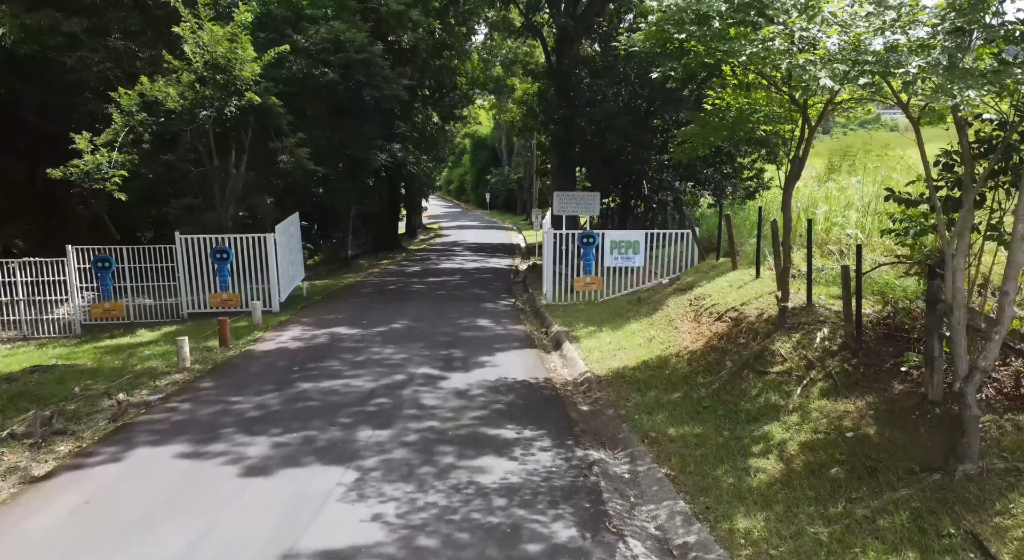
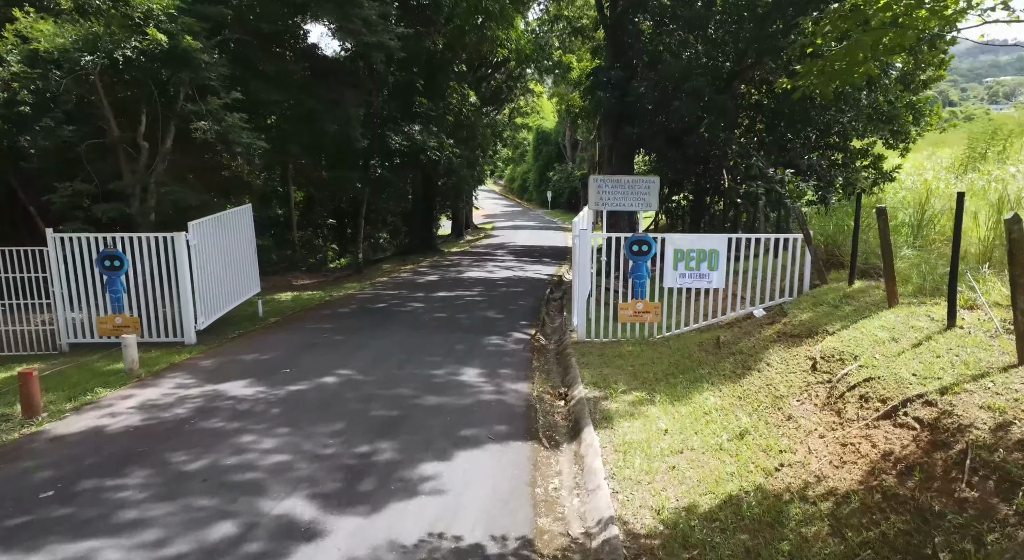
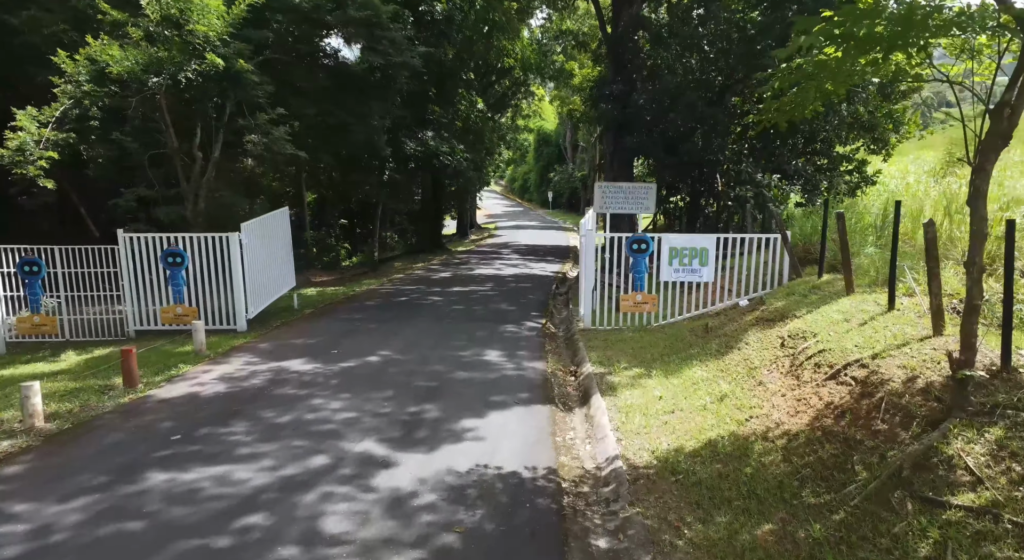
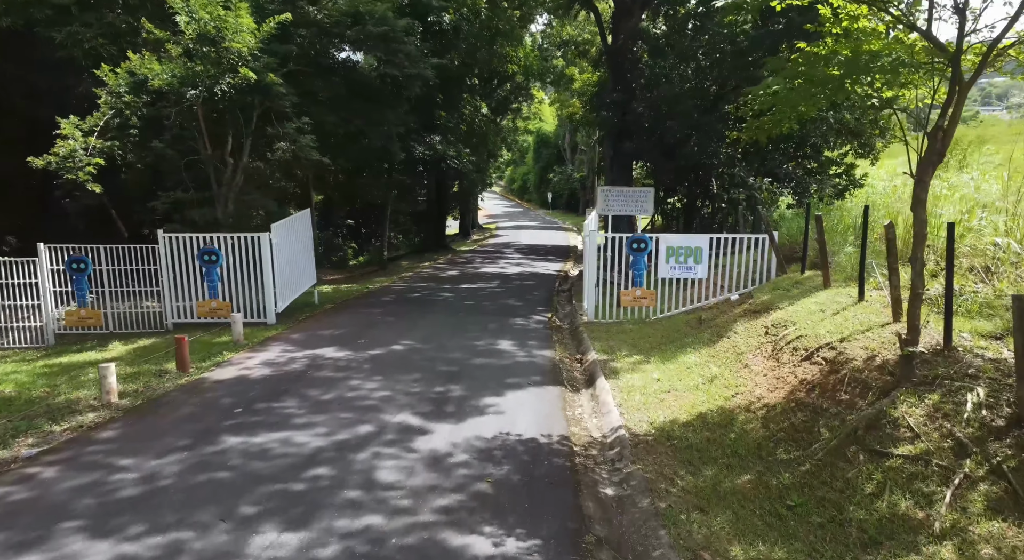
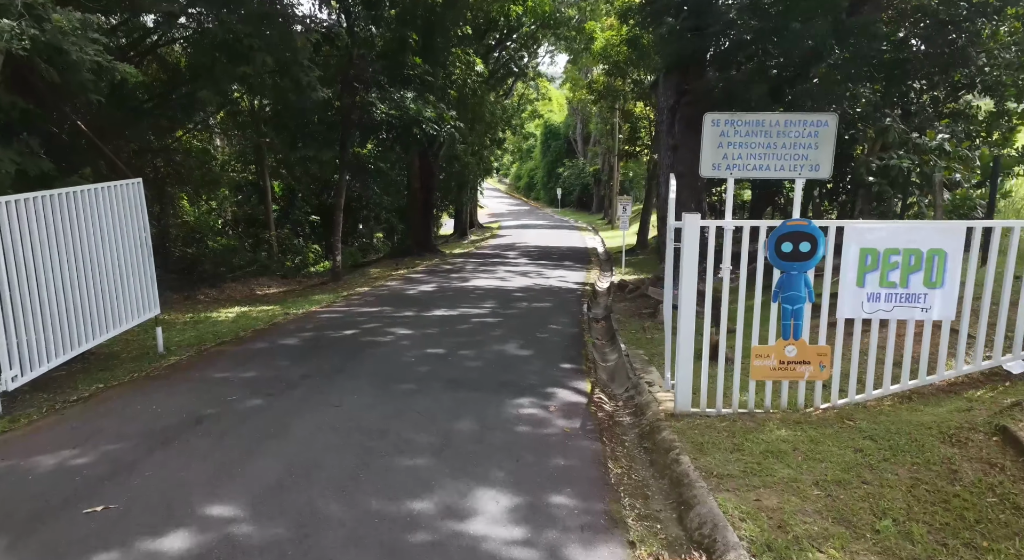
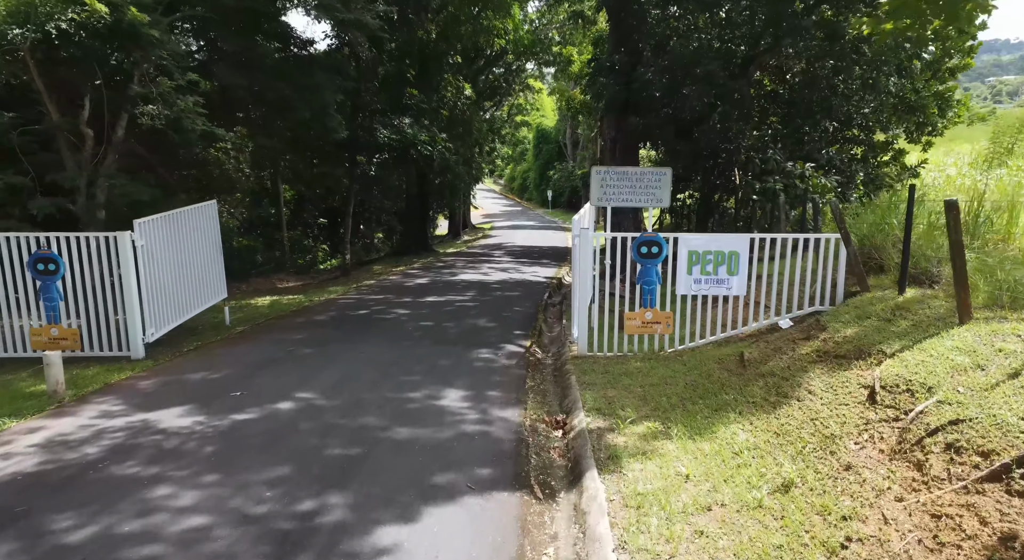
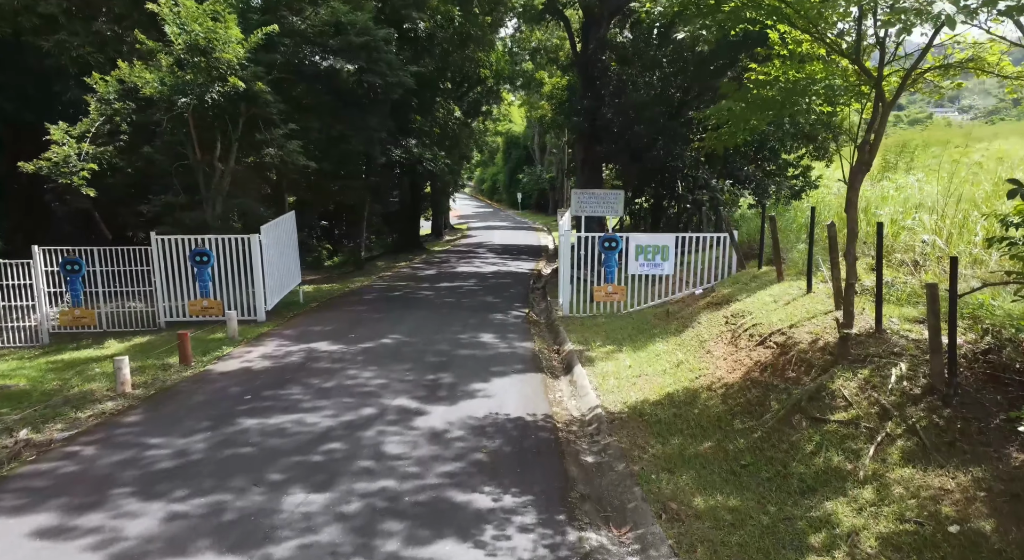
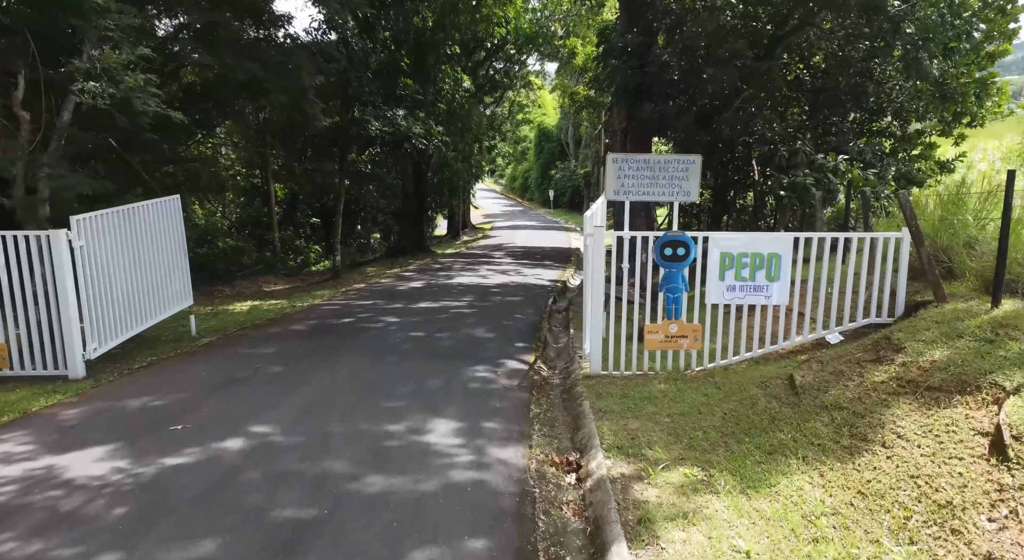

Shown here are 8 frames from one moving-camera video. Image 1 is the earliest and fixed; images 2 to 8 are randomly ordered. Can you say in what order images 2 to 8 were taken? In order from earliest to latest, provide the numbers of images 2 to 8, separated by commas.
7, 4, 3, 2, 6, 8, 5
